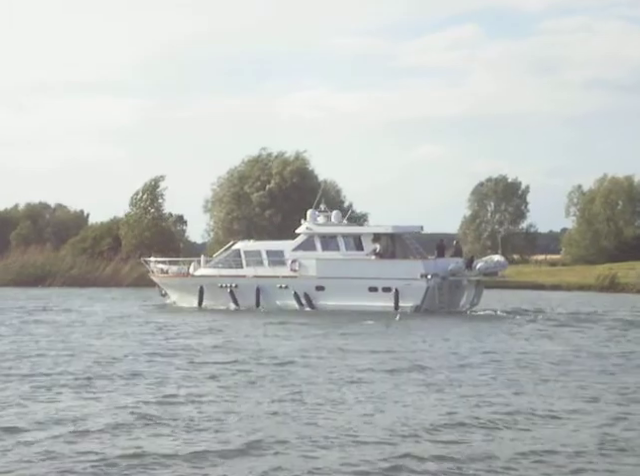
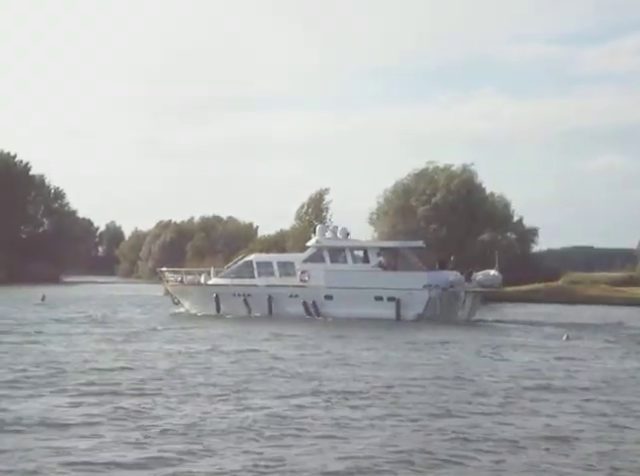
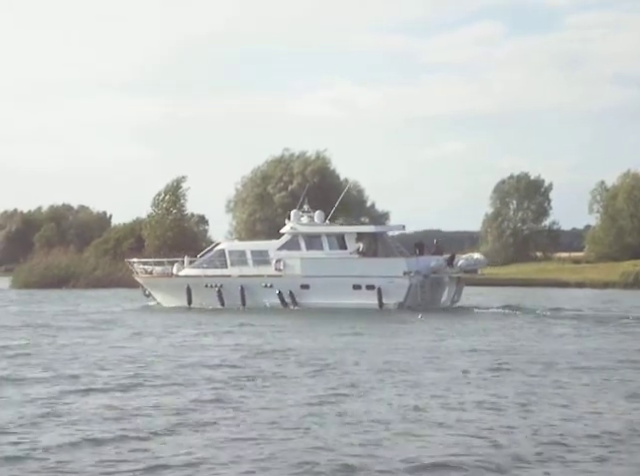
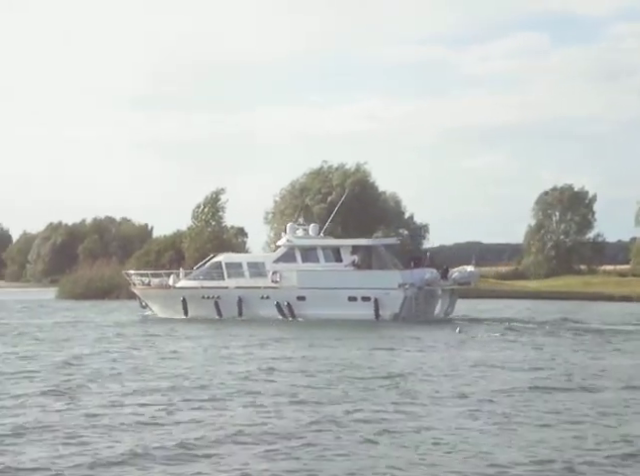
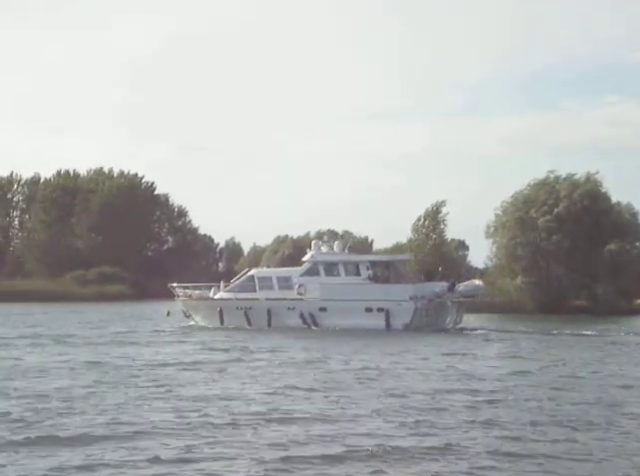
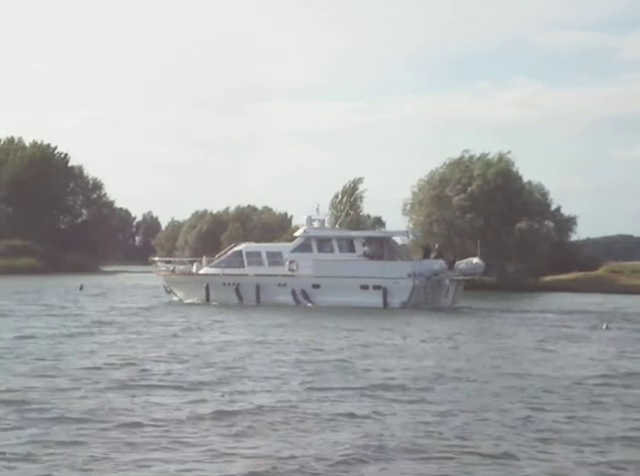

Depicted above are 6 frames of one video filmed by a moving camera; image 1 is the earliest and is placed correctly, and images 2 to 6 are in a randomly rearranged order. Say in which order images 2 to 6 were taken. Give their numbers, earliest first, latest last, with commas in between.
3, 4, 2, 6, 5
